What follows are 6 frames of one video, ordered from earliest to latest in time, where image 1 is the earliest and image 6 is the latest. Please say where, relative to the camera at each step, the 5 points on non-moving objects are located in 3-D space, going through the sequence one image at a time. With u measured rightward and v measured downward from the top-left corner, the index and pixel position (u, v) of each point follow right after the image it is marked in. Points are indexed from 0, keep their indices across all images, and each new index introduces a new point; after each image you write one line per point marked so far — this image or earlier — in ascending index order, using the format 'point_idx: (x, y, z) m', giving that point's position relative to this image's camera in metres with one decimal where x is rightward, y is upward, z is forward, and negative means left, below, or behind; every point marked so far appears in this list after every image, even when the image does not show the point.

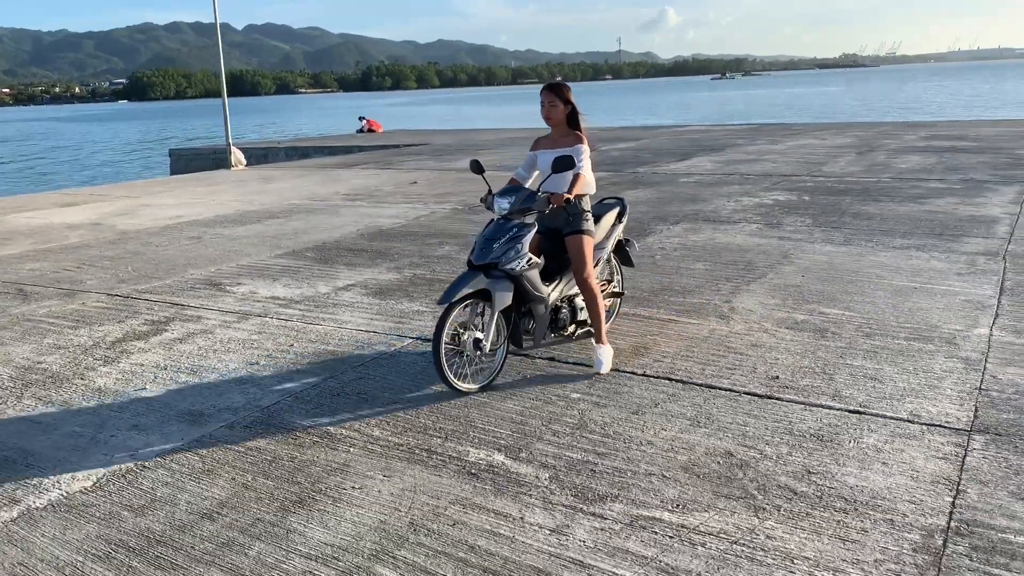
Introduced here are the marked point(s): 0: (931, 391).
0: (+1.8, -0.4, +3.9) m
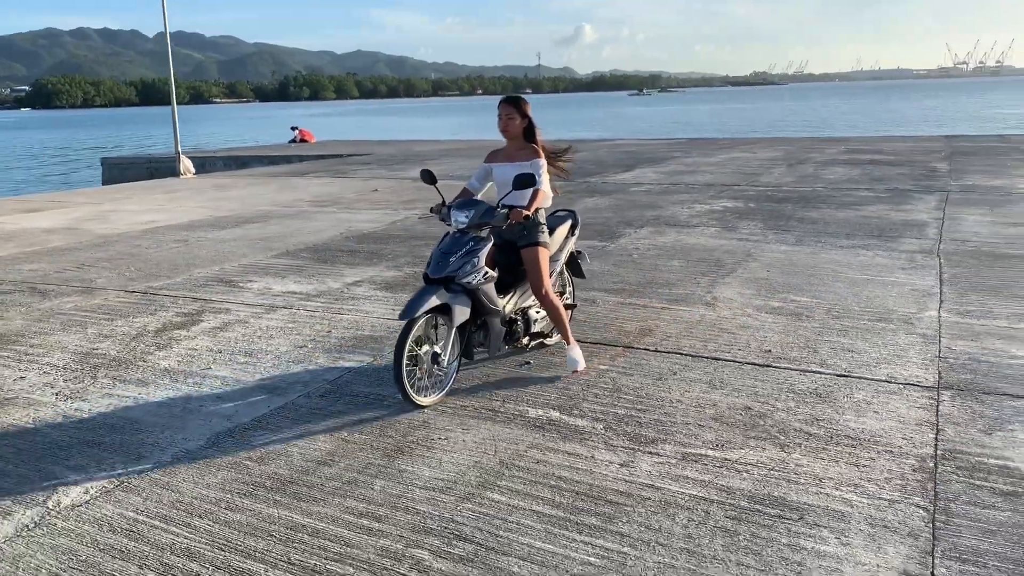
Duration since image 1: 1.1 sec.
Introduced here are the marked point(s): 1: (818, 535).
0: (+2.0, -0.4, +4.6) m
1: (+1.0, -0.8, +2.8) m
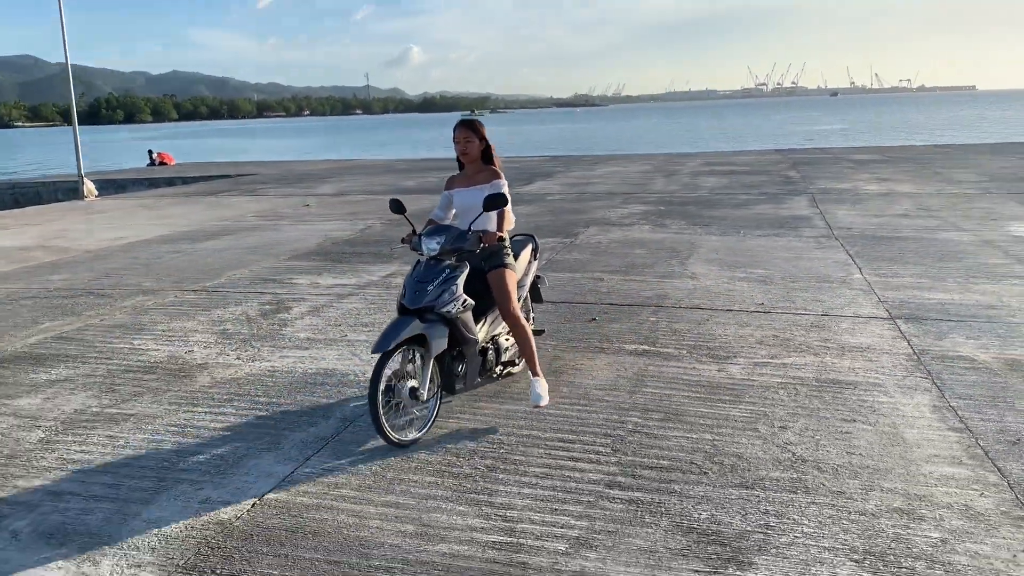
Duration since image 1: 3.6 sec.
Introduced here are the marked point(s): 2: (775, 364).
0: (+2.4, -0.1, +6.3) m
1: (+1.8, -0.5, +4.4) m
2: (+1.4, -0.4, +4.9) m
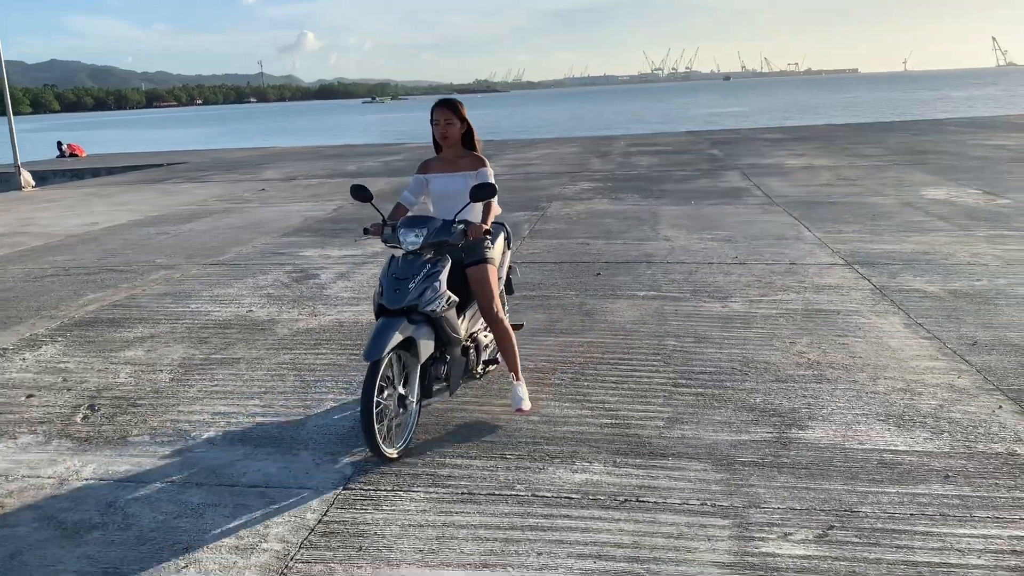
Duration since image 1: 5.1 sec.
0: (+2.5, +0.3, +7.4) m
1: (+2.0, -0.2, +5.4) m
2: (+1.7, -0.1, +5.8) m
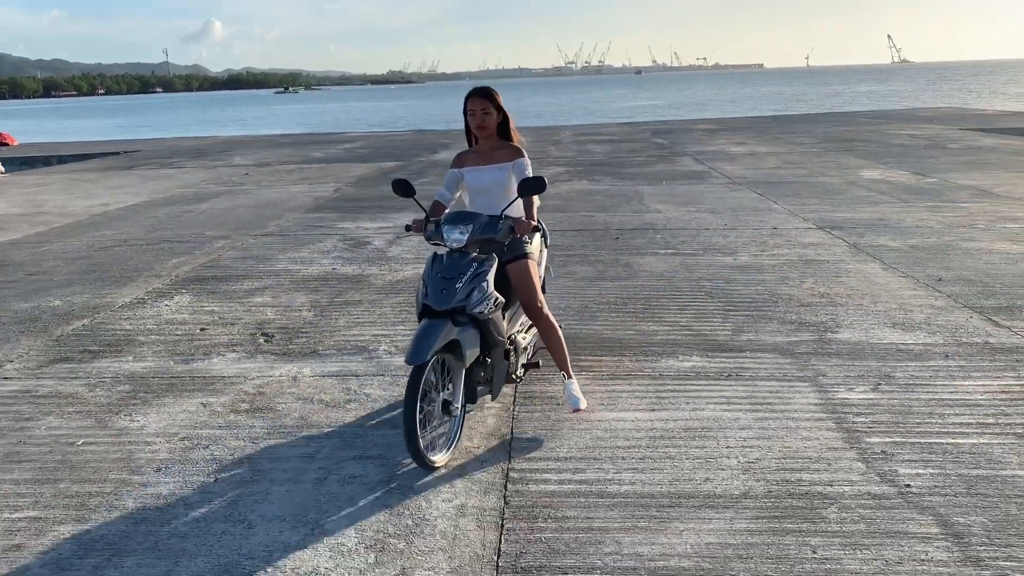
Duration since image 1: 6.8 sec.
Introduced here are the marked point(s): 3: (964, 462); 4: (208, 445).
0: (+2.7, +0.6, +8.7) m
1: (+2.4, +0.2, +6.7) m
2: (+2.0, +0.3, +7.1) m
3: (+1.6, -0.6, +3.2) m
4: (-1.2, -0.6, +3.5) m
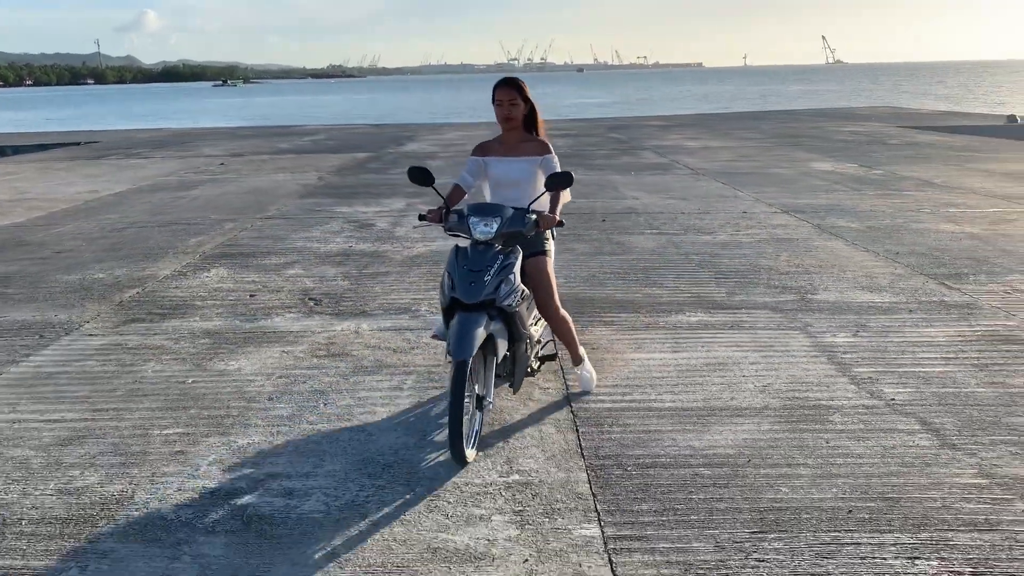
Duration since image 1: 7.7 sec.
0: (+2.6, +0.9, +9.5) m
1: (+2.5, +0.4, +7.5) m
2: (+2.0, +0.5, +7.9) m
3: (+1.9, -0.4, +4.0) m
4: (-1.0, -0.4, +4.1) m
